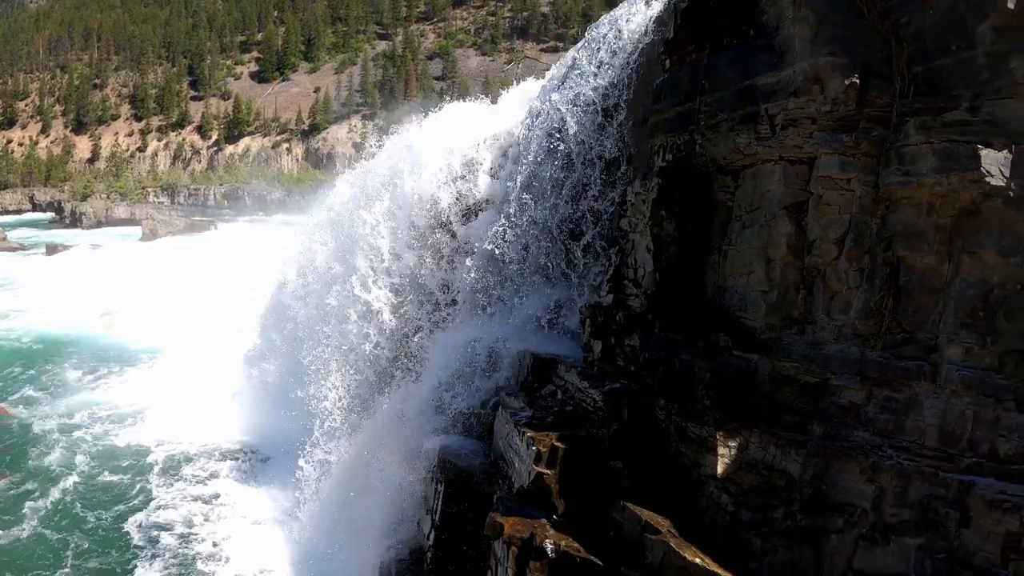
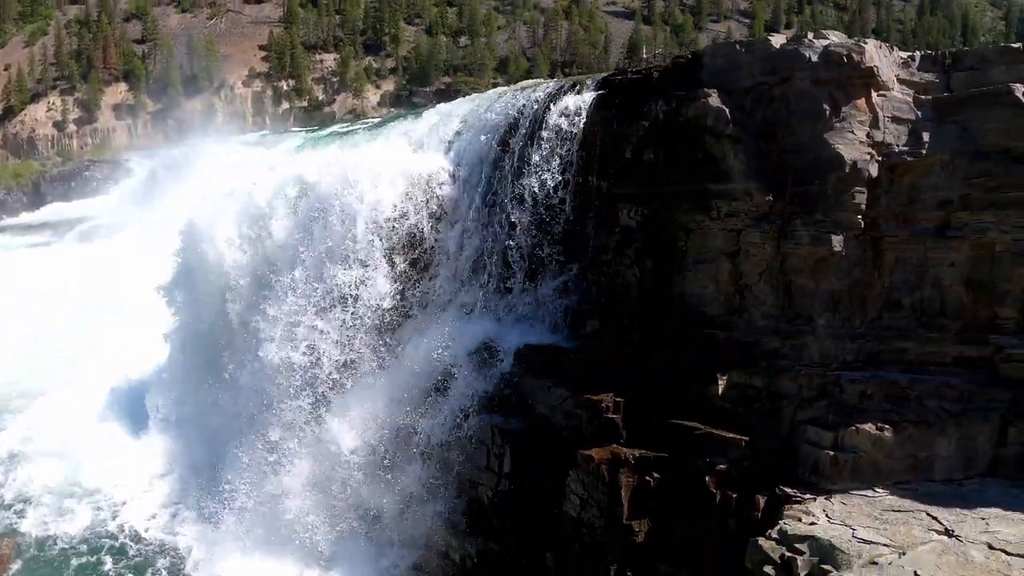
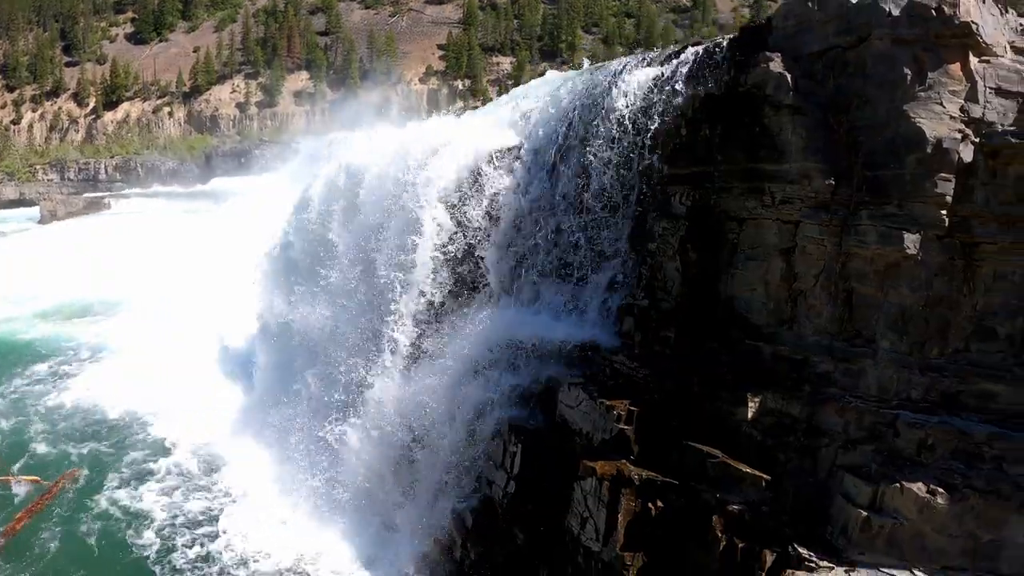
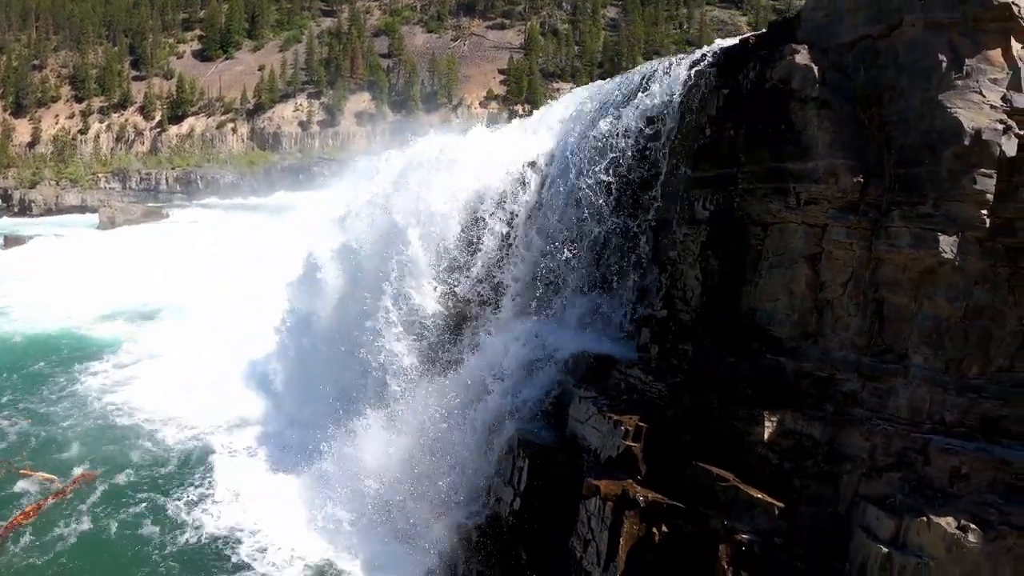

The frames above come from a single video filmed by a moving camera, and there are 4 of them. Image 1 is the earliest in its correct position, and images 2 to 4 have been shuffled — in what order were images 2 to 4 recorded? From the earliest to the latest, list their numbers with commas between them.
4, 3, 2
